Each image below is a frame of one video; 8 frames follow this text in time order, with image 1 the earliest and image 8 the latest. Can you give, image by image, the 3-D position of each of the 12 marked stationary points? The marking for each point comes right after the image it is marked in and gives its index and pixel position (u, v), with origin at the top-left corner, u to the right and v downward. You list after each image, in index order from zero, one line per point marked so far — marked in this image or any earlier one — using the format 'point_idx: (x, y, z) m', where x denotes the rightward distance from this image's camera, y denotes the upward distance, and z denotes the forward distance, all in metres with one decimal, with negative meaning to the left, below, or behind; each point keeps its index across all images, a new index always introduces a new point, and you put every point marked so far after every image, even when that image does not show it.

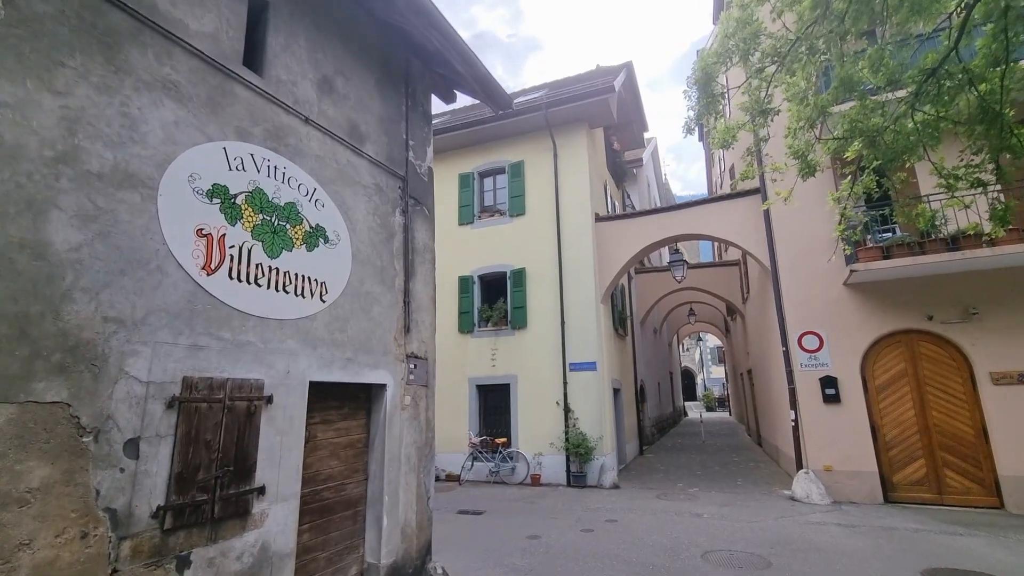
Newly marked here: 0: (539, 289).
0: (+0.6, 0.0, +11.2) m
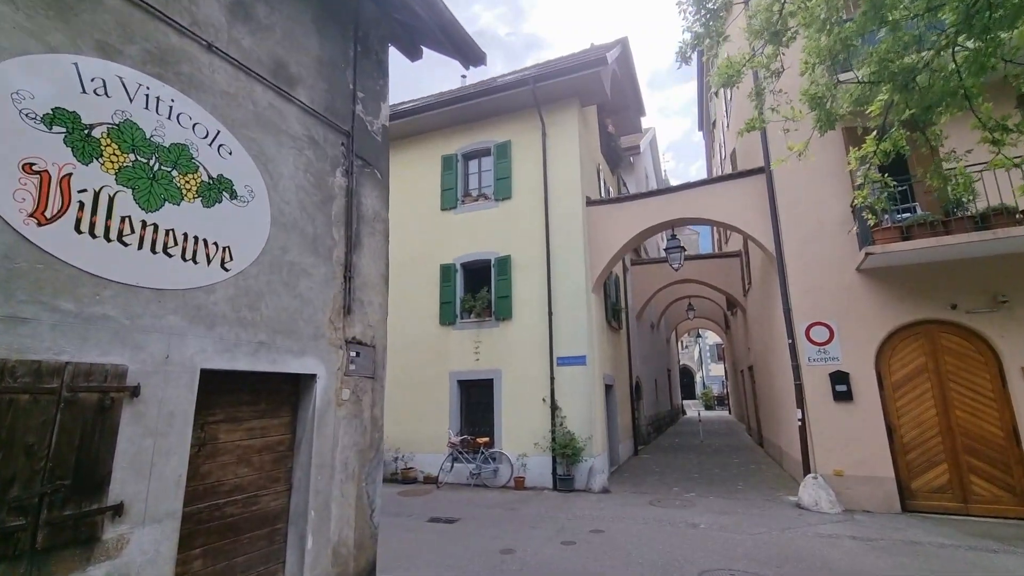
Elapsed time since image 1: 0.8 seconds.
0: (+0.3, +0.2, +10.4) m
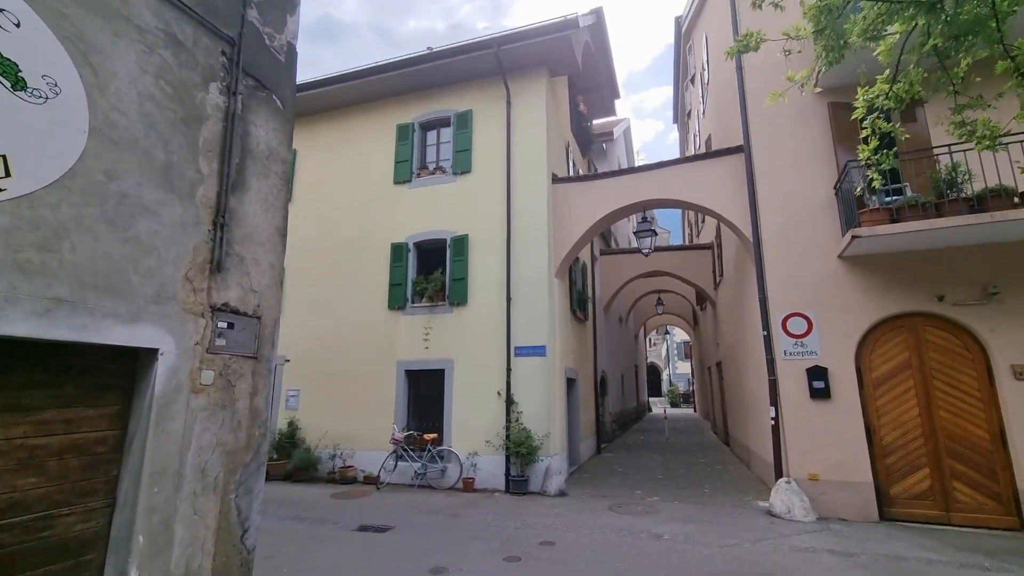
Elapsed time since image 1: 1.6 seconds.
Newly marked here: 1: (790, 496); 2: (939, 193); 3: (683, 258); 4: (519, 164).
0: (-0.6, +0.6, +9.5) m
1: (+3.7, -2.8, +6.6) m
2: (+5.3, +1.2, +6.1) m
3: (+5.2, +0.9, +14.9) m
4: (+0.1, +2.4, +9.7) m
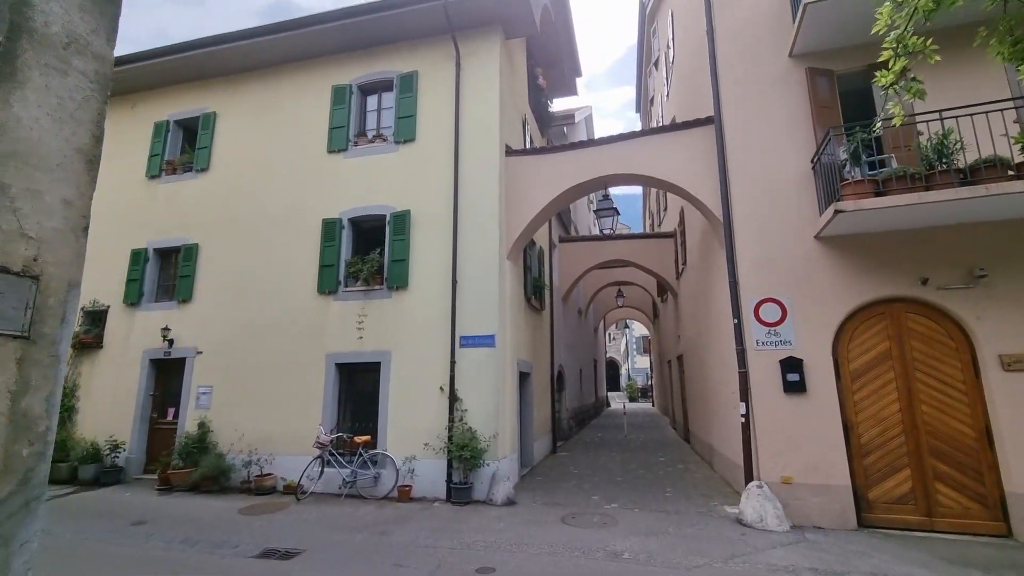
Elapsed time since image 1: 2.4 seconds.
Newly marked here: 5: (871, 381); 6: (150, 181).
0: (-1.5, +0.8, +8.4) m
1: (+3.0, -2.5, +5.9) m
2: (+4.6, +1.4, +5.5) m
3: (+3.9, +1.2, +14.3) m
4: (-0.8, +2.7, +8.6) m
5: (+4.4, -1.1, +6.1) m
6: (-7.5, +2.2, +10.3) m
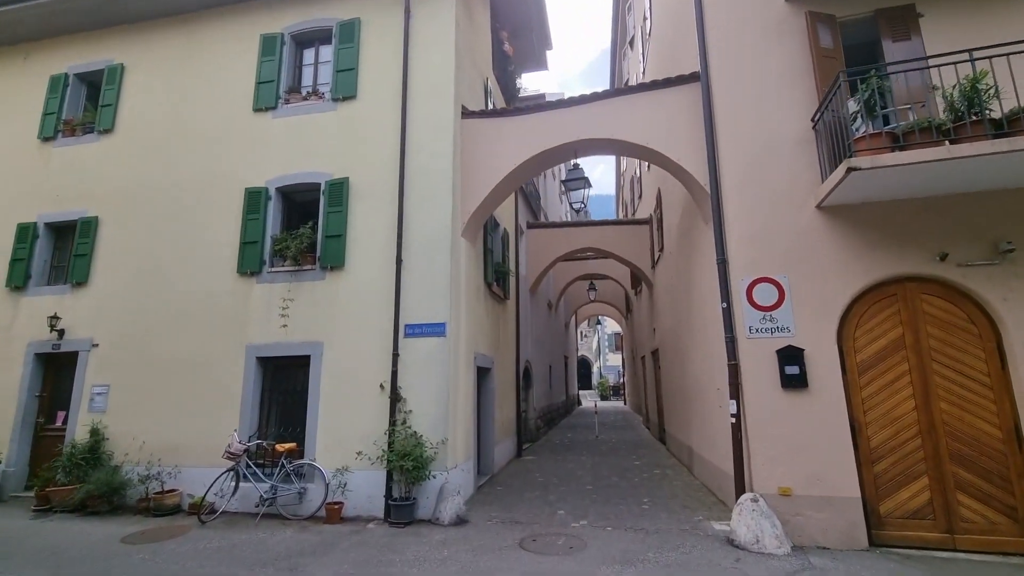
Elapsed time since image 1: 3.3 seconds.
0: (-2.1, +1.1, +7.2) m
1: (+2.5, -2.3, +4.9) m
2: (+4.1, +1.6, +4.6) m
3: (+2.9, +1.4, +13.3) m
4: (-1.4, +3.0, +7.4) m
5: (+3.9, -0.9, +5.2) m
6: (-8.3, +2.6, +8.7) m
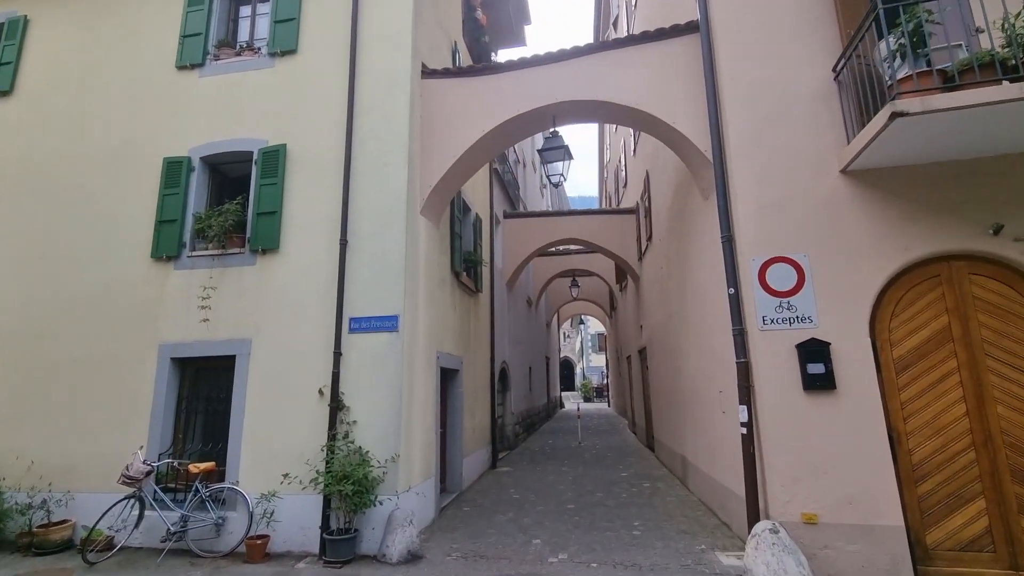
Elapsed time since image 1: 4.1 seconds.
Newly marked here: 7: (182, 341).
0: (-2.5, +1.3, +6.1) m
1: (+2.1, -2.1, +3.9) m
2: (+3.8, +1.8, +3.7) m
3: (+2.3, +1.6, +12.4) m
4: (-1.8, +3.1, +6.3) m
5: (+3.5, -0.7, +4.2) m
6: (-8.7, +2.7, +7.4) m
7: (-3.9, -0.6, +5.8) m
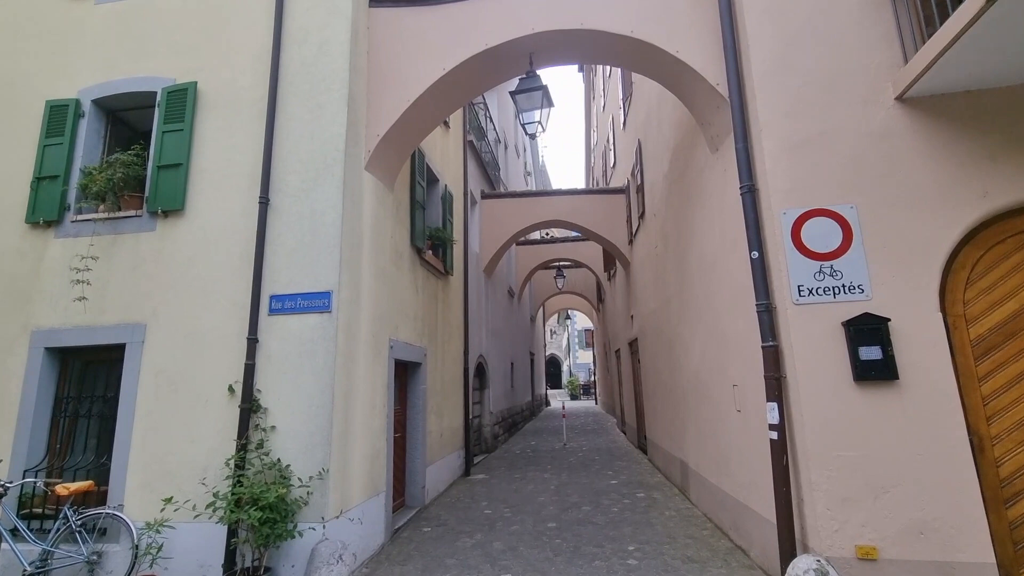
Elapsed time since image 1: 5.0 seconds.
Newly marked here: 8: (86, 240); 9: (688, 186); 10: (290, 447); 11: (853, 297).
0: (-2.8, +1.6, +4.9) m
1: (+1.9, -1.9, +2.9) m
2: (+3.6, +2.1, +2.7) m
3: (+1.8, +1.9, +11.3) m
4: (-2.2, +3.4, +5.2) m
5: (+3.2, -0.4, +3.2) m
6: (-9.1, +3.0, +6.1) m
7: (-4.2, -0.4, +4.6) m
8: (-4.1, +0.5, +4.8) m
9: (+2.0, +1.2, +5.6) m
10: (-1.8, -1.3, +4.1) m
11: (+2.3, 0.0, +3.4) m
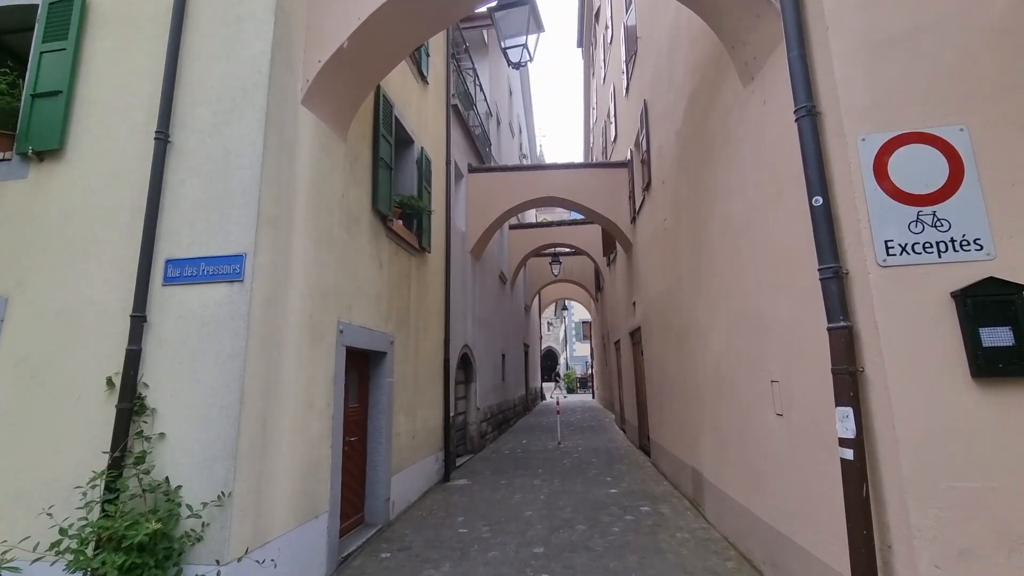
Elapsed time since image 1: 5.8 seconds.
0: (-3.0, +1.8, +3.8) m
1: (+1.7, -1.6, +1.9) m
2: (+3.4, +2.3, +1.6) m
3: (+1.6, +2.2, +10.2) m
4: (-2.3, +3.7, +4.1) m
5: (+3.1, -0.2, +2.2) m
6: (-9.3, +3.3, +4.9) m
7: (-4.4, -0.1, +3.5) m
8: (-4.3, +0.7, +3.7) m
9: (+1.8, +1.4, +4.6) m
10: (-2.0, -1.1, +3.0) m
11: (+2.1, +0.2, +2.3) m
